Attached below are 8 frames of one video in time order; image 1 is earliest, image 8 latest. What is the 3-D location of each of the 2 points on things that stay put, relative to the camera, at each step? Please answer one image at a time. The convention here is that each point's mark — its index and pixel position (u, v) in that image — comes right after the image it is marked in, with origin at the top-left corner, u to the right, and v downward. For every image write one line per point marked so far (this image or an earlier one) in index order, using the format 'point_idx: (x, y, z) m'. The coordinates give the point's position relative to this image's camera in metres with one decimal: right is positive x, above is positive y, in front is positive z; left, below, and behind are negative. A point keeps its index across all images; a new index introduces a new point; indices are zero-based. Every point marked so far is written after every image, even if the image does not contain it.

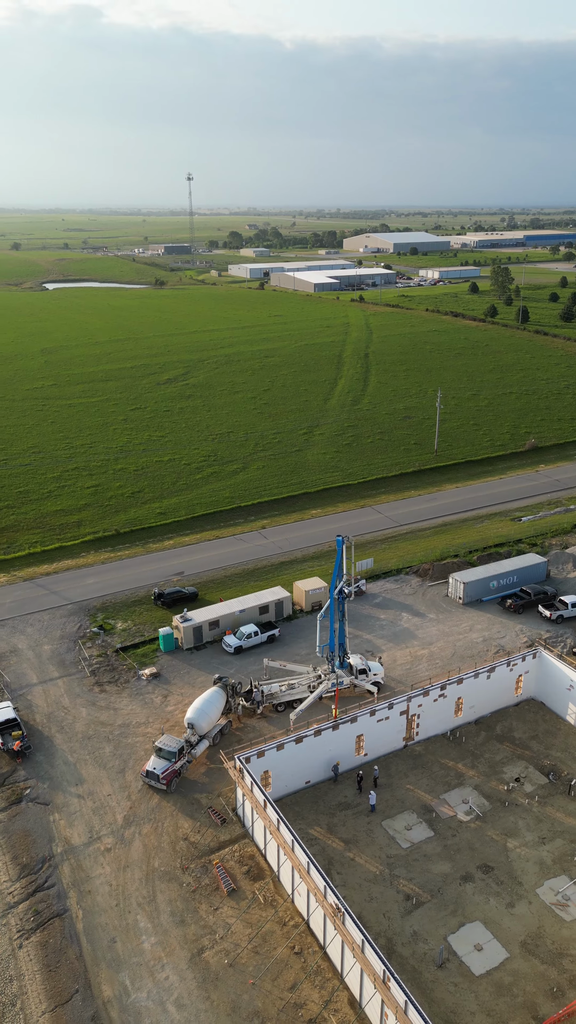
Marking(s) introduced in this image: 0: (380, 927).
0: (+2.3, -10.6, +18.9) m
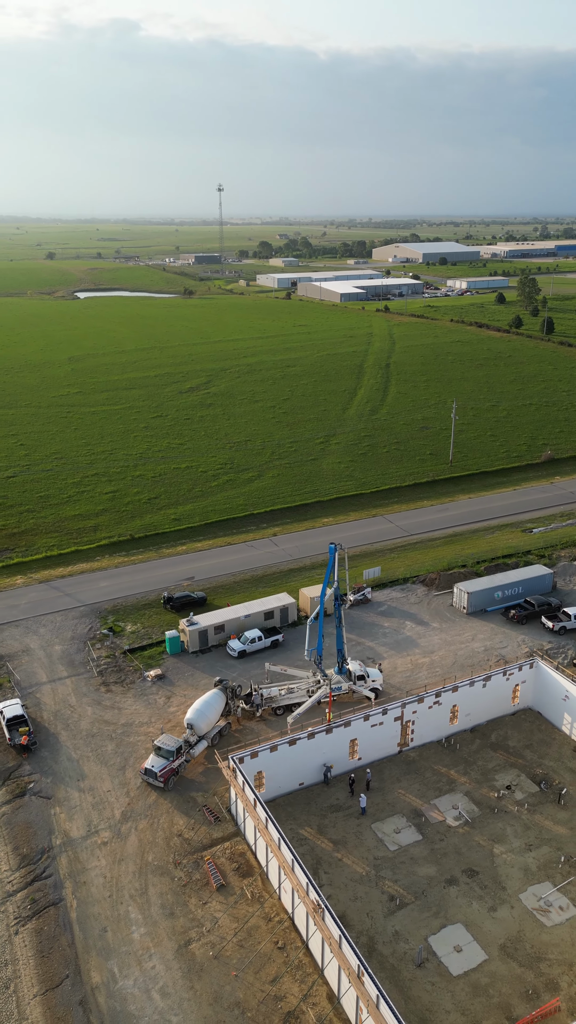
0: (+1.9, -10.8, +19.4) m
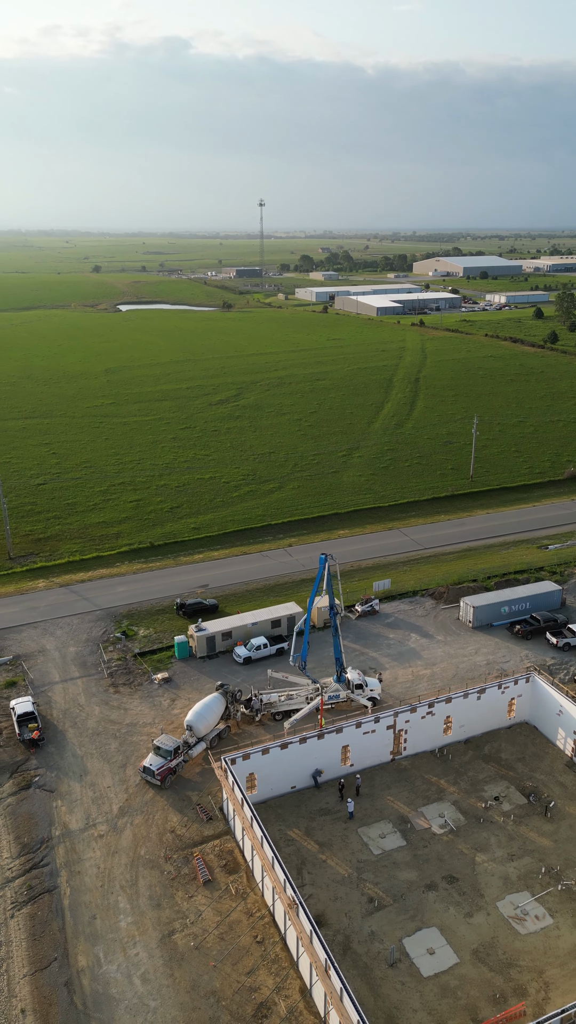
0: (+1.4, -11.1, +20.0) m
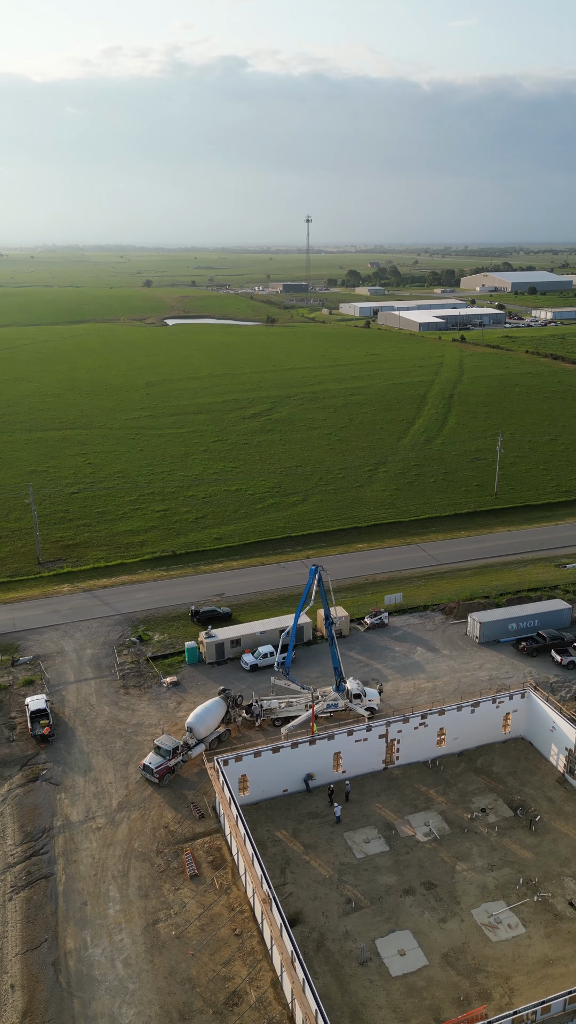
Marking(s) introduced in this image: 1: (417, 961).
0: (+0.8, -11.5, +20.7) m
1: (+3.4, -11.9, +19.6) m
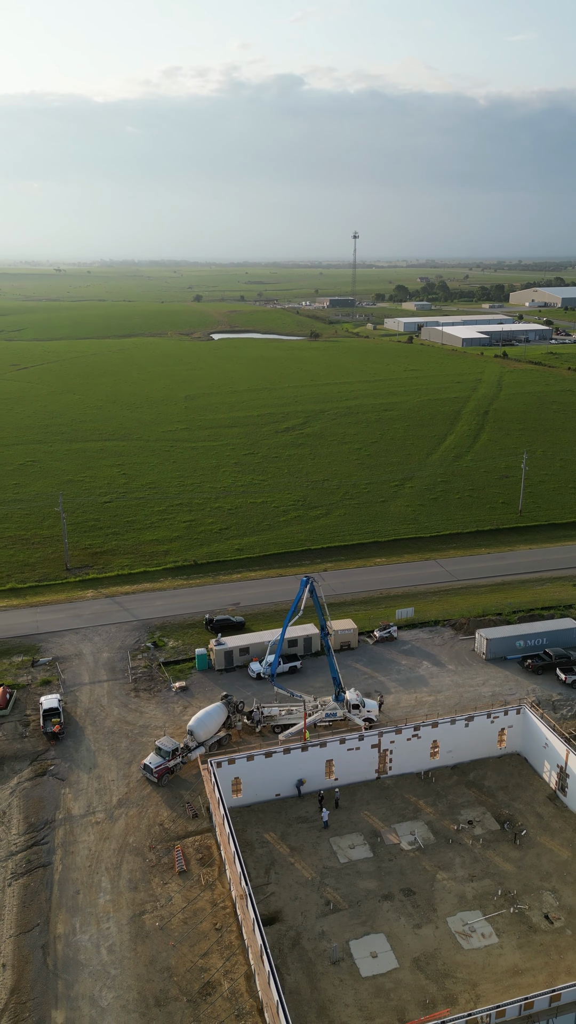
0: (+0.2, -11.9, +21.5) m
1: (+2.7, -12.3, +20.2) m
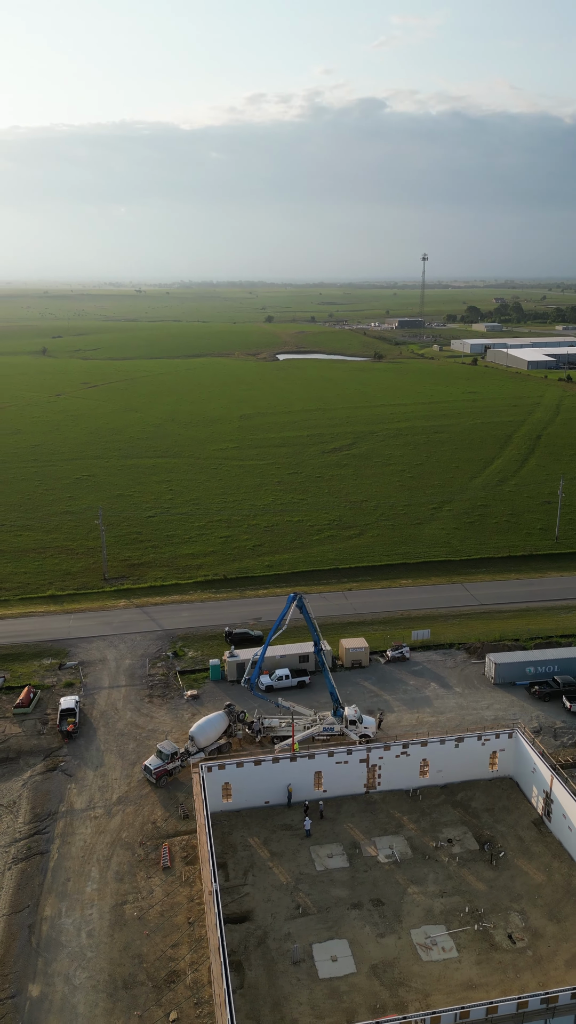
0: (-0.8, -12.5, +22.5) m
1: (+1.7, -12.9, +21.0) m
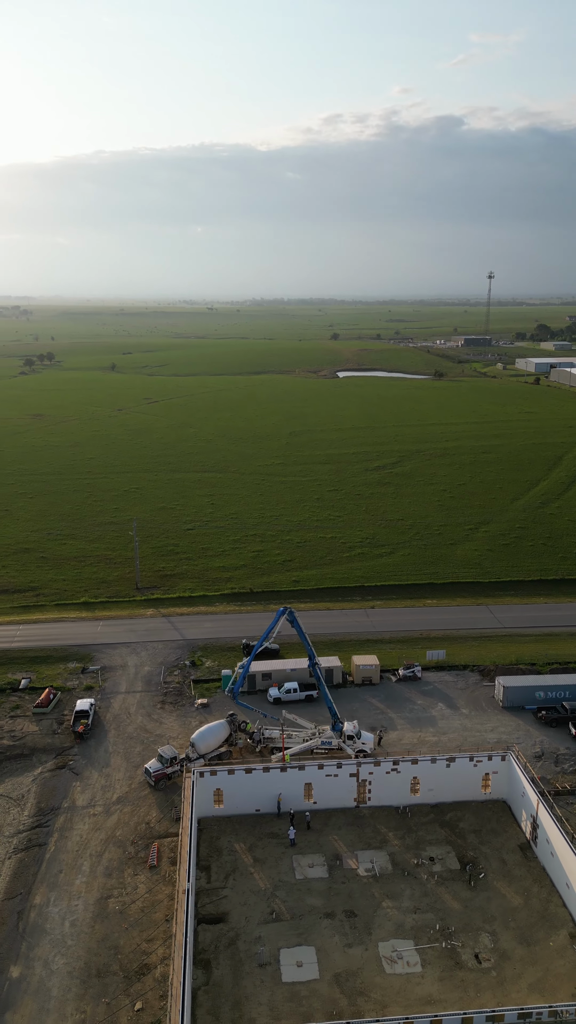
0: (-1.6, -13.0, +23.3) m
1: (+0.7, -13.5, +21.6) m
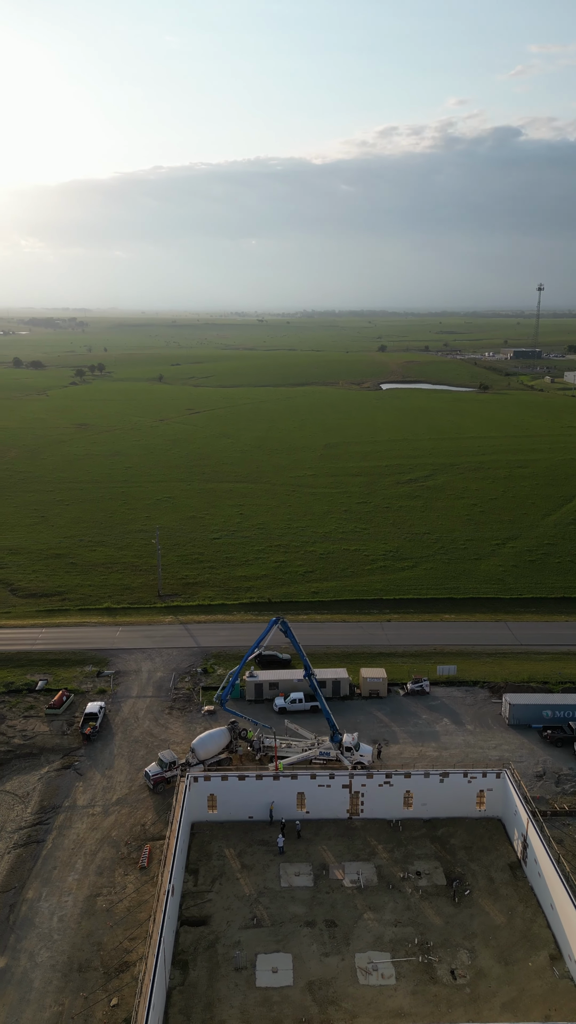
0: (-2.3, -13.3, +23.7) m
1: (-0.1, -13.8, +21.8) m
